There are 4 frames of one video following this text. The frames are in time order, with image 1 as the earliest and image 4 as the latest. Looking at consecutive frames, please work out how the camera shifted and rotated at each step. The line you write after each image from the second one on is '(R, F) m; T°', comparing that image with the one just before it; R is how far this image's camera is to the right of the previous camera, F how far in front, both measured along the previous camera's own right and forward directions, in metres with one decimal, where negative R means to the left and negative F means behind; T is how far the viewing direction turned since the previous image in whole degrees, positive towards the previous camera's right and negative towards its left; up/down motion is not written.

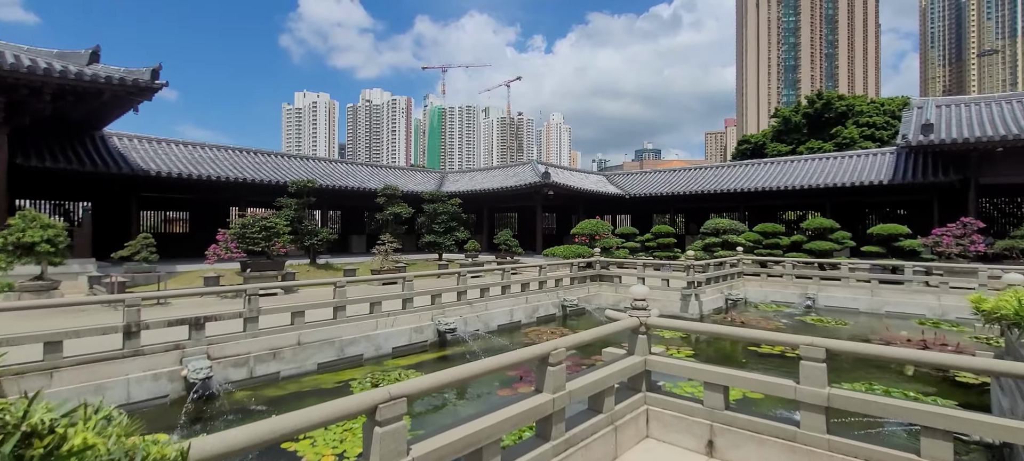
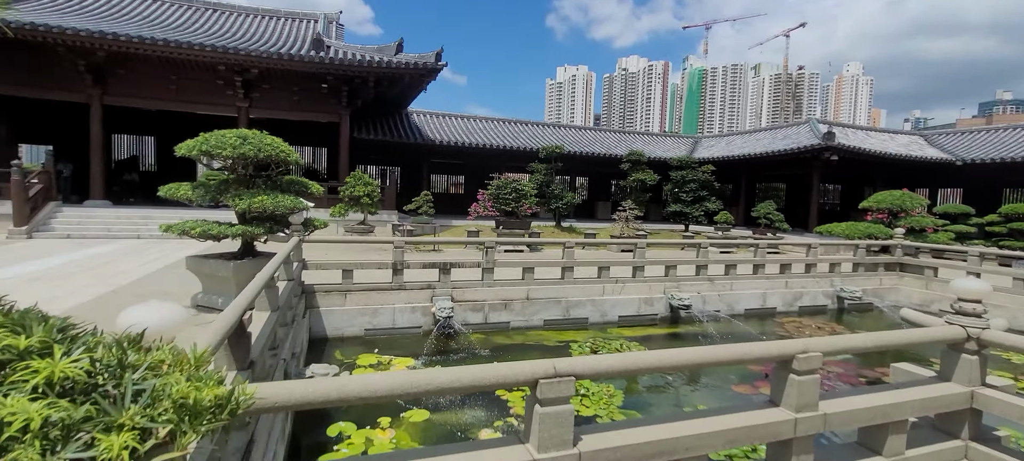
(+0.1, +0.6) m; -29°
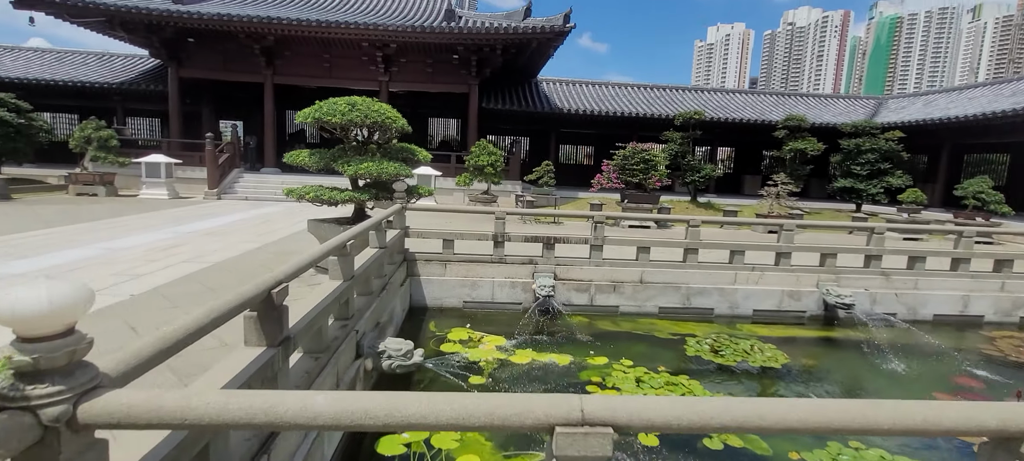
(+0.3, +0.7) m; -16°
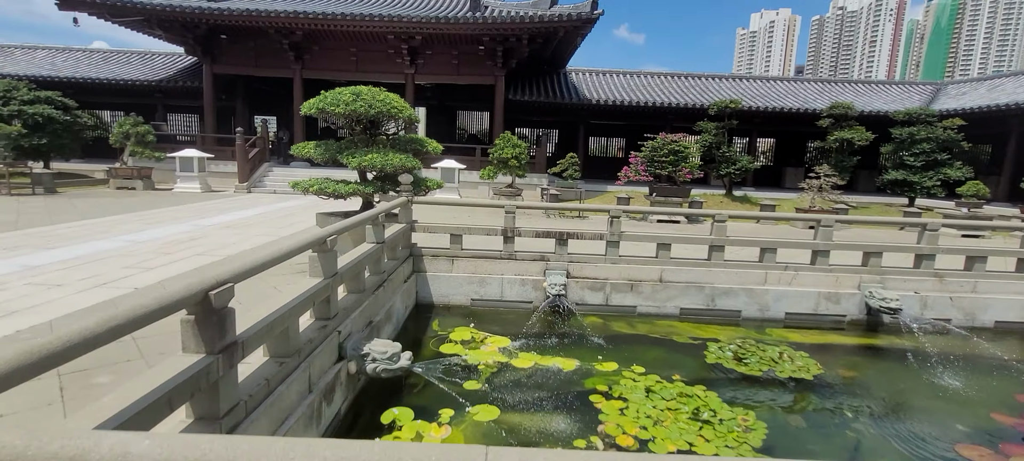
(+0.3, +0.3) m; -4°
